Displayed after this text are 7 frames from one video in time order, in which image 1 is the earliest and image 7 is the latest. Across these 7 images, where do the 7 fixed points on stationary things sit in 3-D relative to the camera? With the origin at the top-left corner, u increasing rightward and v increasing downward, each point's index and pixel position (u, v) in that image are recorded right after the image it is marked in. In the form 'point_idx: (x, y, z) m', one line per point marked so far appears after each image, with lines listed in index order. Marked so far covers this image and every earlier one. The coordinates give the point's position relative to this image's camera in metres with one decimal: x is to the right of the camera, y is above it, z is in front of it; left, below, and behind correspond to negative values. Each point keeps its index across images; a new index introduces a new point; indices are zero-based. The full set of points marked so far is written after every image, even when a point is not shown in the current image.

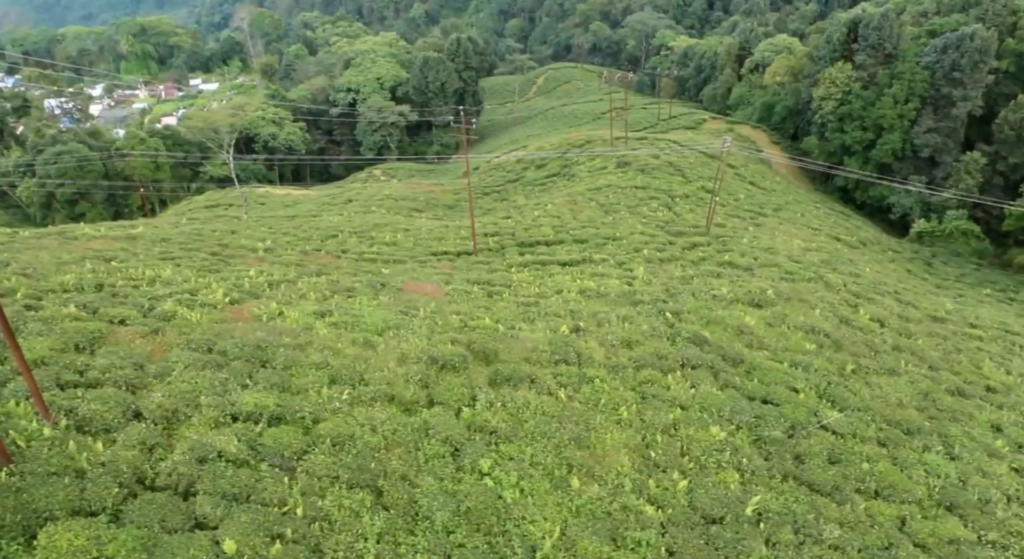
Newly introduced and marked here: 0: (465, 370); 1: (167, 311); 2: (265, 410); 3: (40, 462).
0: (-1.2, -2.4, +18.1) m
1: (-9.7, -0.9, +19.7) m
2: (-5.3, -2.8, +15.1) m
3: (-8.4, -3.2, +12.5) m
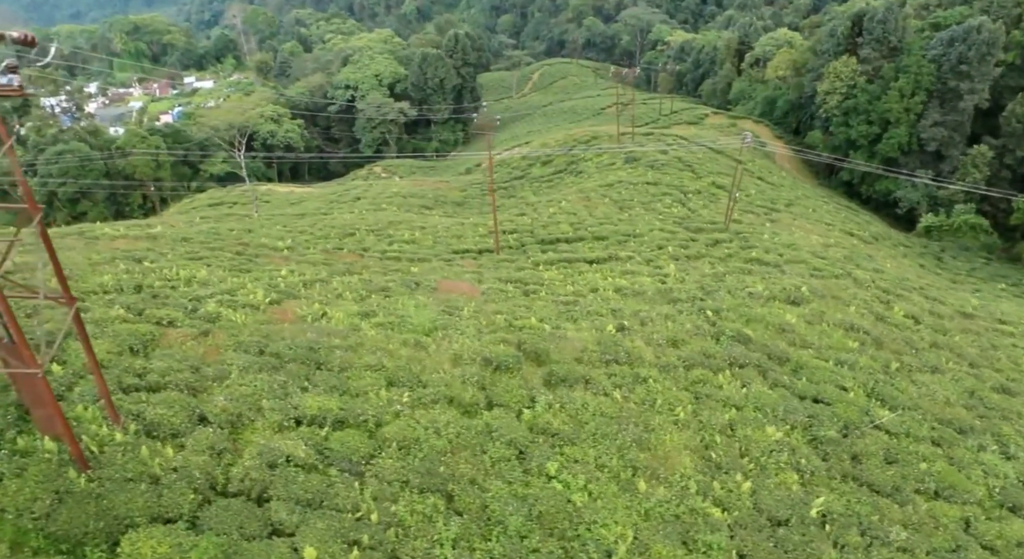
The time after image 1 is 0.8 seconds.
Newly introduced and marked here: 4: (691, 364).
0: (+0.2, -2.4, +17.9) m
1: (-8.3, -0.9, +19.4) m
2: (-3.9, -2.9, +14.8) m
3: (-6.9, -3.3, +12.2) m
4: (+5.1, -2.4, +19.9) m
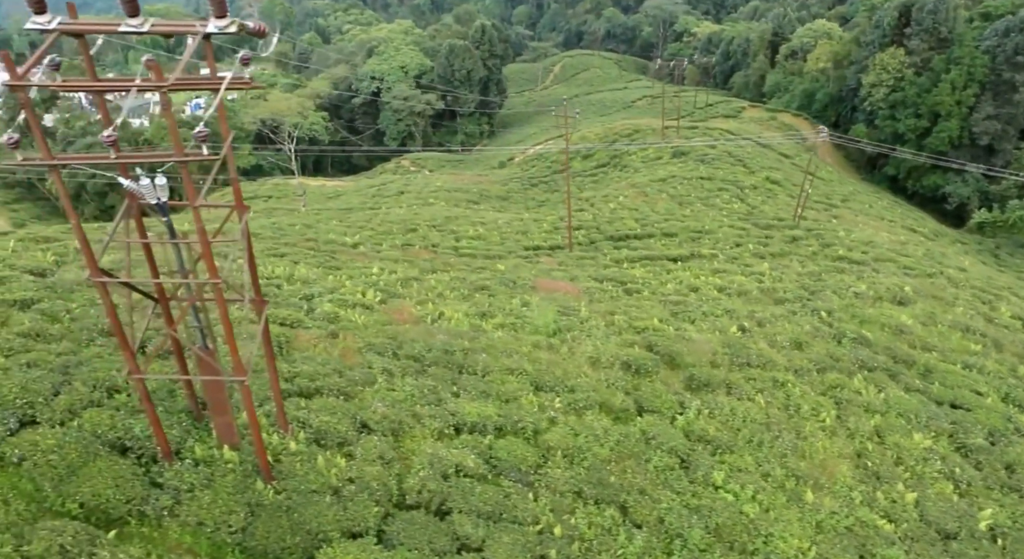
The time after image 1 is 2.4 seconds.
0: (+3.6, -2.4, +17.3) m
1: (-4.9, -0.9, +18.8) m
2: (-0.5, -2.9, +14.3) m
3: (-3.6, -3.3, +11.7) m
4: (+8.6, -2.4, +19.3) m
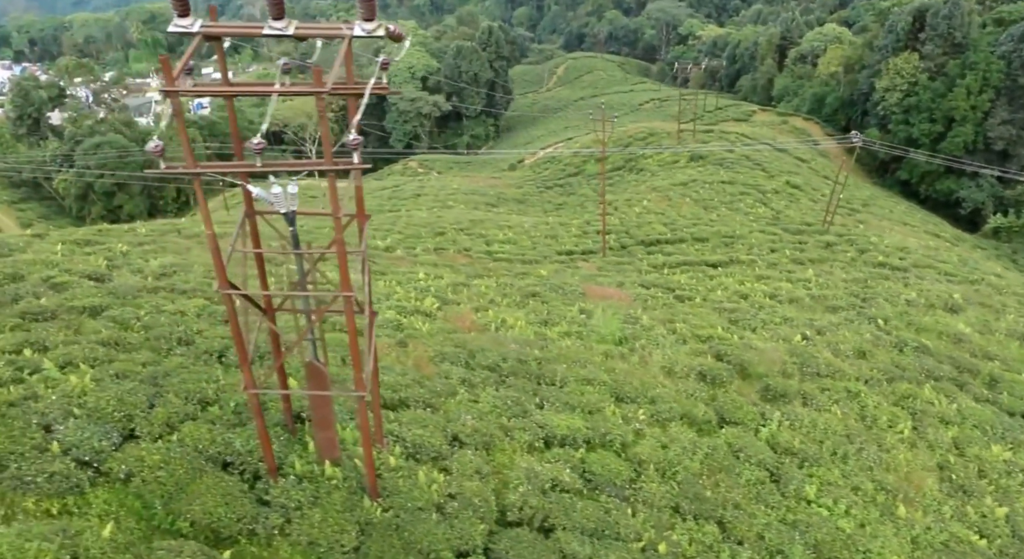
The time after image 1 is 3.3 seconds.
0: (+5.4, -2.6, +17.0) m
1: (-3.1, -1.1, +18.5) m
2: (+1.3, -3.1, +14.0) m
3: (-1.8, -3.5, +11.4) m
4: (+10.3, -2.7, +19.0) m
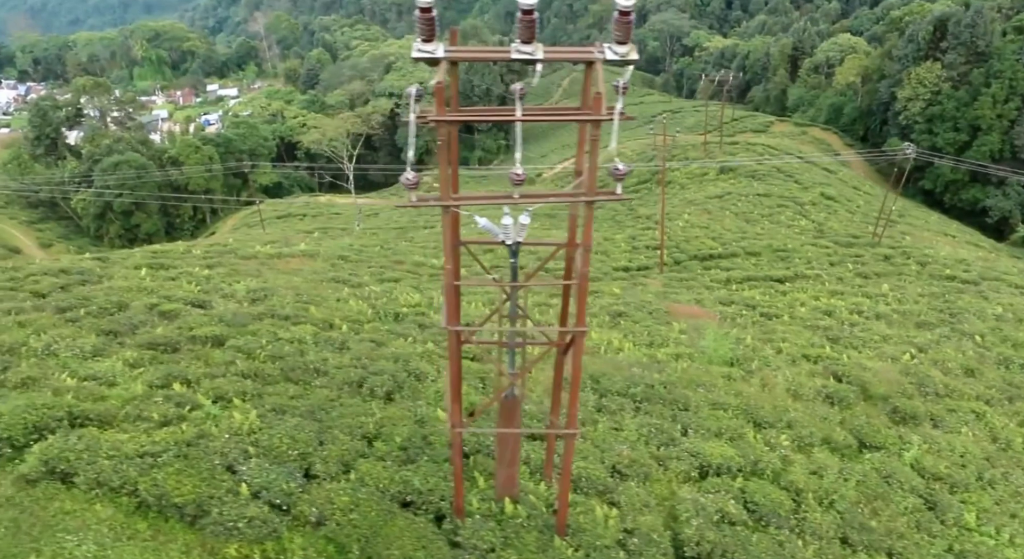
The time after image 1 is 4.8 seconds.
0: (+8.3, -3.0, +16.6) m
1: (-0.3, -1.7, +18.1) m
2: (+4.2, -3.5, +13.6) m
3: (+1.2, -4.0, +11.0) m
4: (+13.2, -3.1, +18.6) m
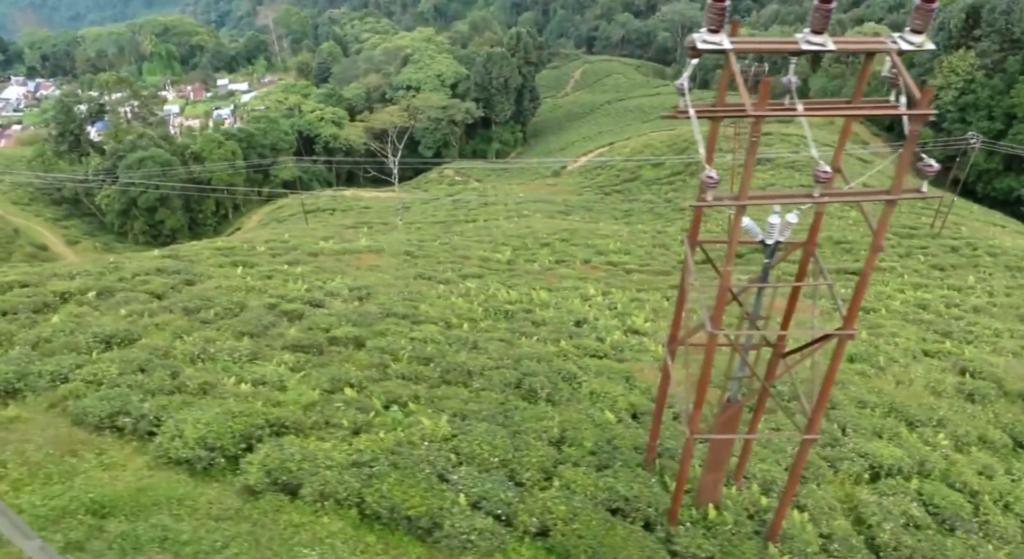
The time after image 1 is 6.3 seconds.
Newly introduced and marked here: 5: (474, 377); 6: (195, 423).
0: (+11.4, -2.9, +16.2) m
1: (+2.9, -1.6, +17.8) m
2: (+7.3, -3.5, +13.2) m
3: (+4.3, -4.0, +10.6) m
4: (+16.3, -2.9, +18.3) m
5: (-0.8, -1.9, +13.5) m
6: (-4.5, -2.1, +9.9) m
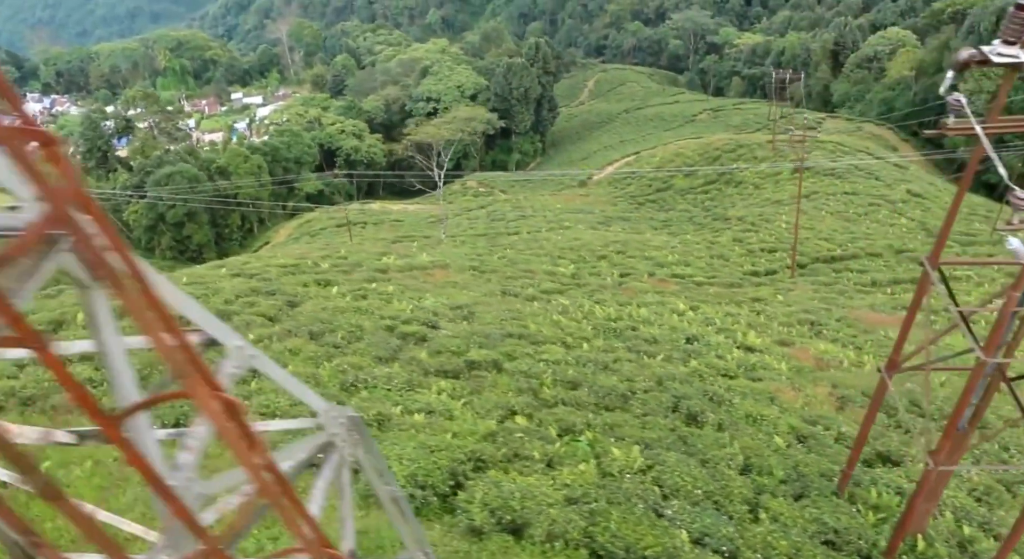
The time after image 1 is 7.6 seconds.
0: (+14.3, -3.2, +15.7) m
1: (+5.8, -2.0, +17.3) m
2: (+10.3, -3.8, +12.7) m
3: (+7.2, -4.3, +10.1) m
4: (+19.3, -3.2, +17.7) m
5: (+2.1, -2.3, +13.1) m
6: (-1.6, -2.5, +9.6) m
